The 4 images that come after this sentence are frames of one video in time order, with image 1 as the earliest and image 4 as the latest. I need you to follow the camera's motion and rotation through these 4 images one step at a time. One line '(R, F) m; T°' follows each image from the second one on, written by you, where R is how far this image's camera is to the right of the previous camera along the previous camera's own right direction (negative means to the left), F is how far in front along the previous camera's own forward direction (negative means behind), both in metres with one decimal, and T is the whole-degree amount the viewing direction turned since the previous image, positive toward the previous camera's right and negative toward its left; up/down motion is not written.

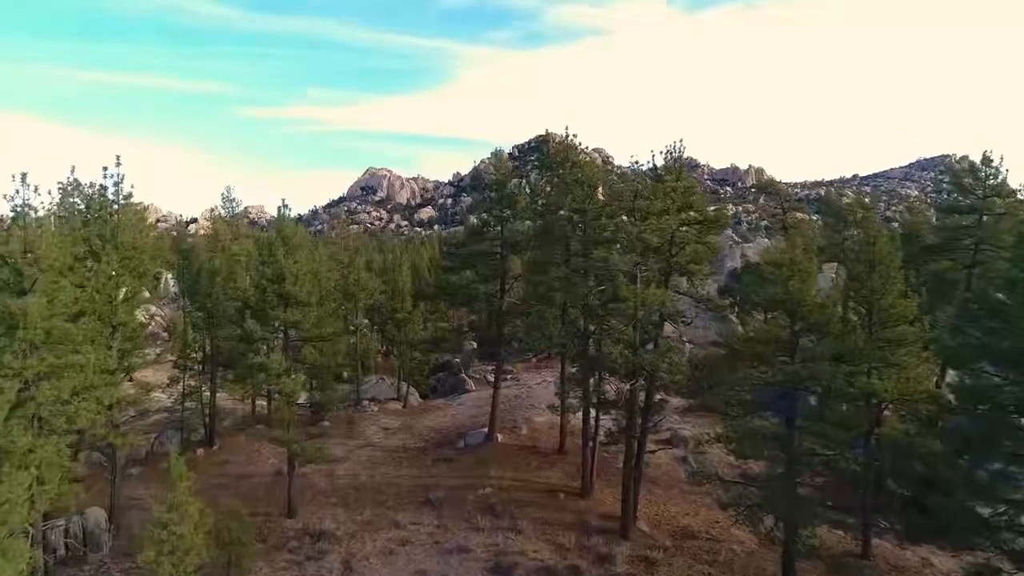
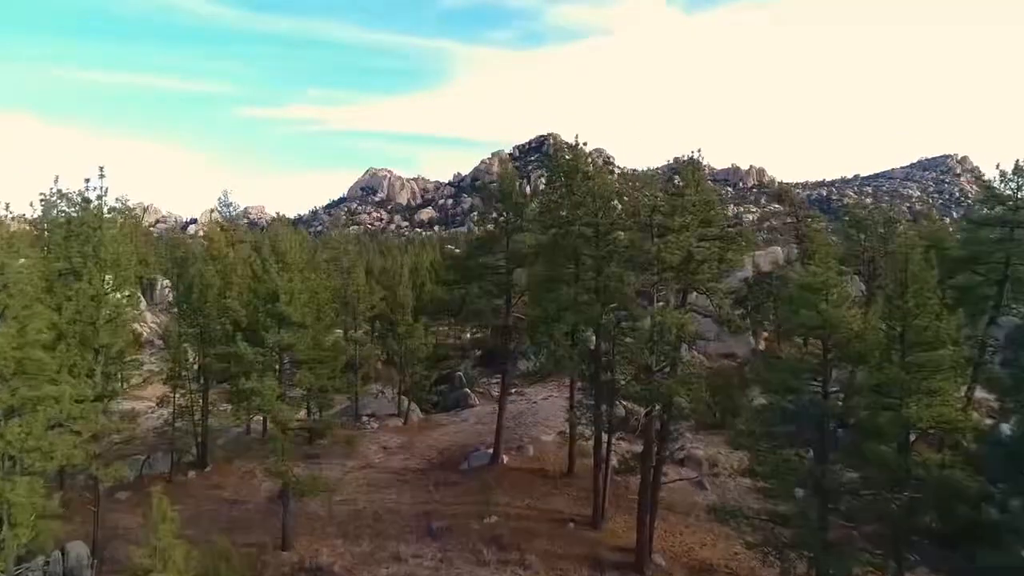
(-0.2, +1.3) m; 0°
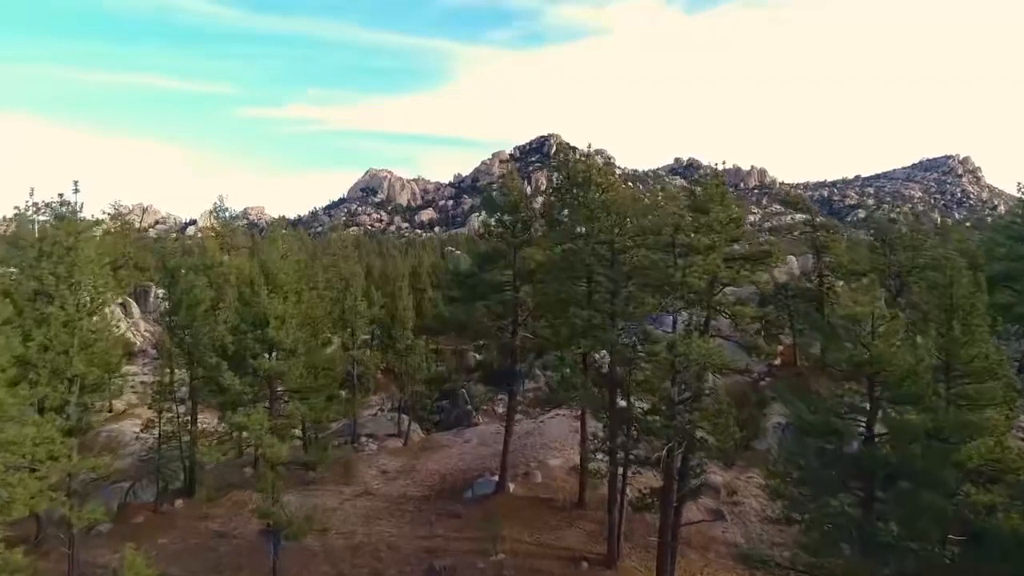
(-0.3, +1.6) m; 0°
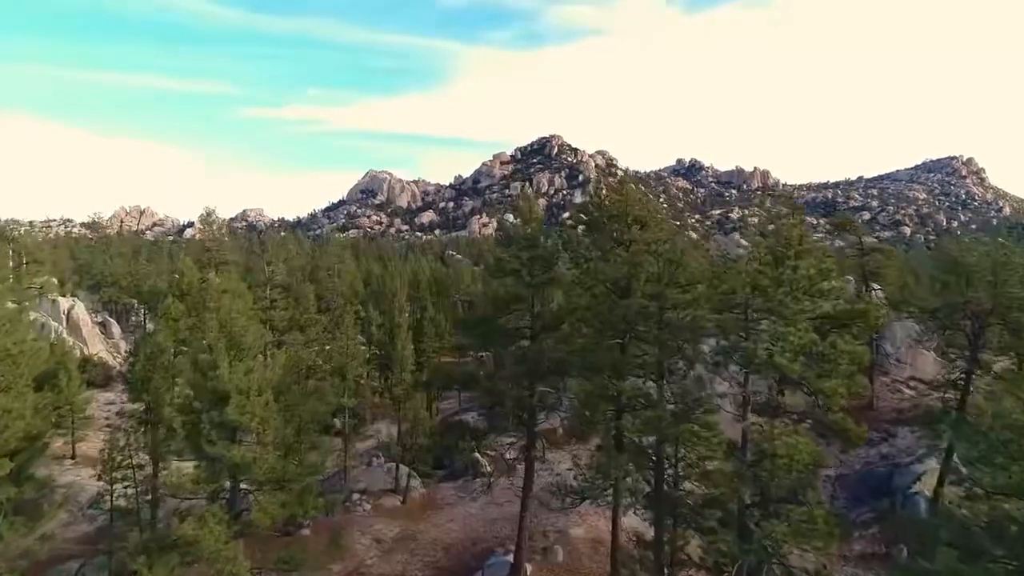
(-0.6, +4.0) m; 0°
